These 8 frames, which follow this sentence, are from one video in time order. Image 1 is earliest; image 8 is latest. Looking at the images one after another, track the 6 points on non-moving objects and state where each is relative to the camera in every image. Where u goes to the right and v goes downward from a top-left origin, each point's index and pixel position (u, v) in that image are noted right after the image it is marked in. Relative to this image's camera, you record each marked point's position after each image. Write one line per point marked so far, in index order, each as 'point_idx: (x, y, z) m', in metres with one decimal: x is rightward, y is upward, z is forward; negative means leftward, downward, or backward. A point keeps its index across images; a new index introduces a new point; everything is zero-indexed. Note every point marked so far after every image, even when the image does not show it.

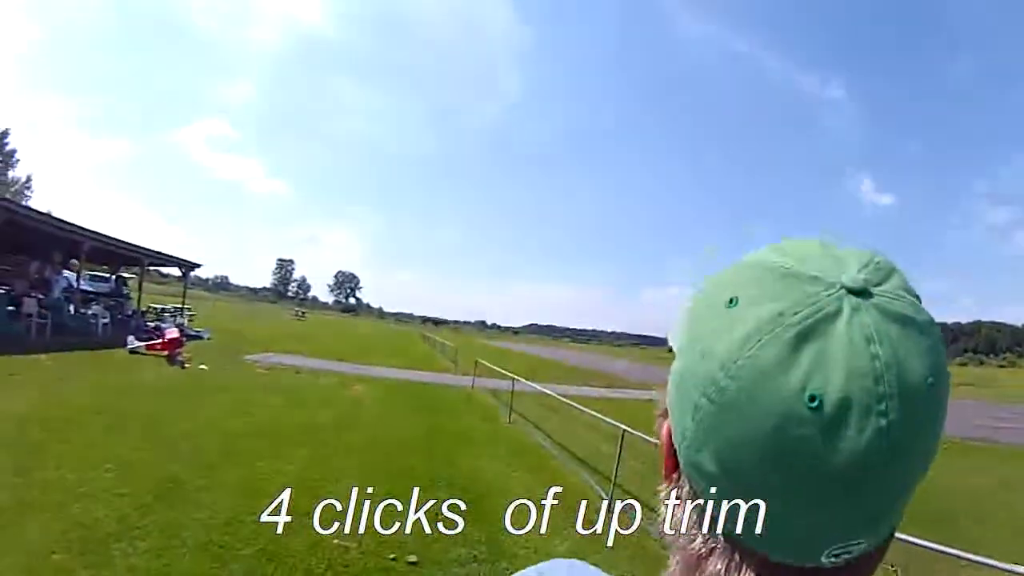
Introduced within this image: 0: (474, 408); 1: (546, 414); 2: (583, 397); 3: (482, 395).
0: (-0.8, -2.5, +14.6) m
1: (+0.7, -2.8, +15.6) m
2: (+1.9, -2.9, +18.6) m
3: (-0.7, -2.5, +16.3) m
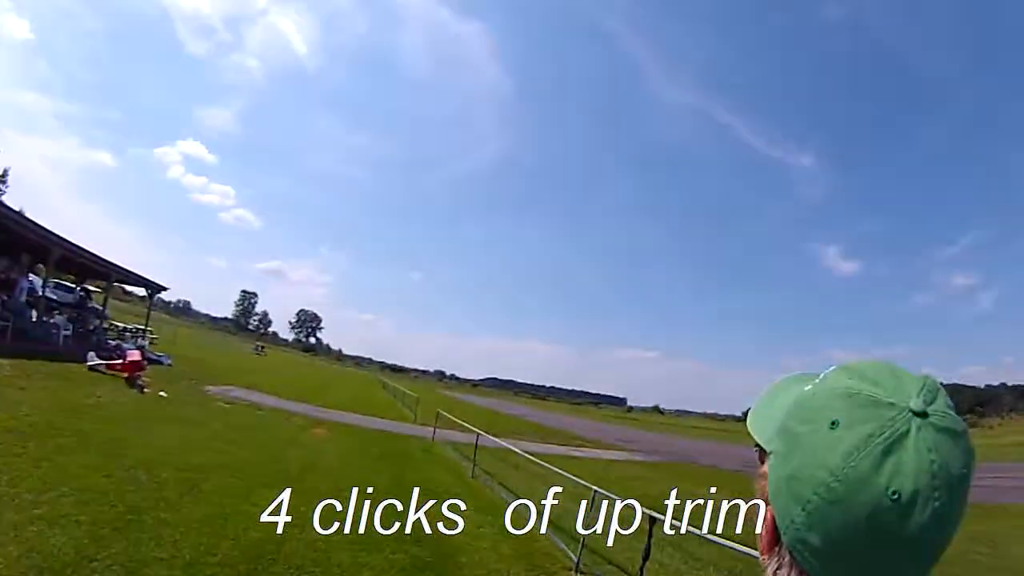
0: (-1.6, -3.4, +14.1) m
1: (-0.2, -3.9, +15.2) m
2: (+0.7, -4.3, +18.2) m
3: (-1.6, -3.6, +15.7) m
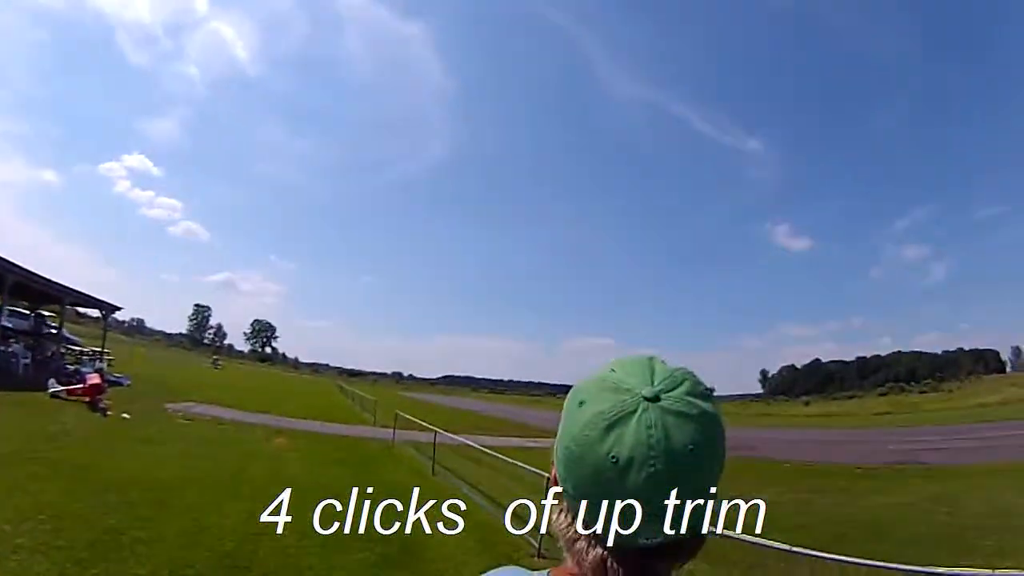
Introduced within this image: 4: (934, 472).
0: (-2.3, -3.5, +14.2) m
1: (-1.0, -3.8, +15.3) m
2: (-0.3, -4.2, +18.5) m
3: (-2.5, -3.6, +15.8) m
4: (+7.5, -3.6, +12.0) m
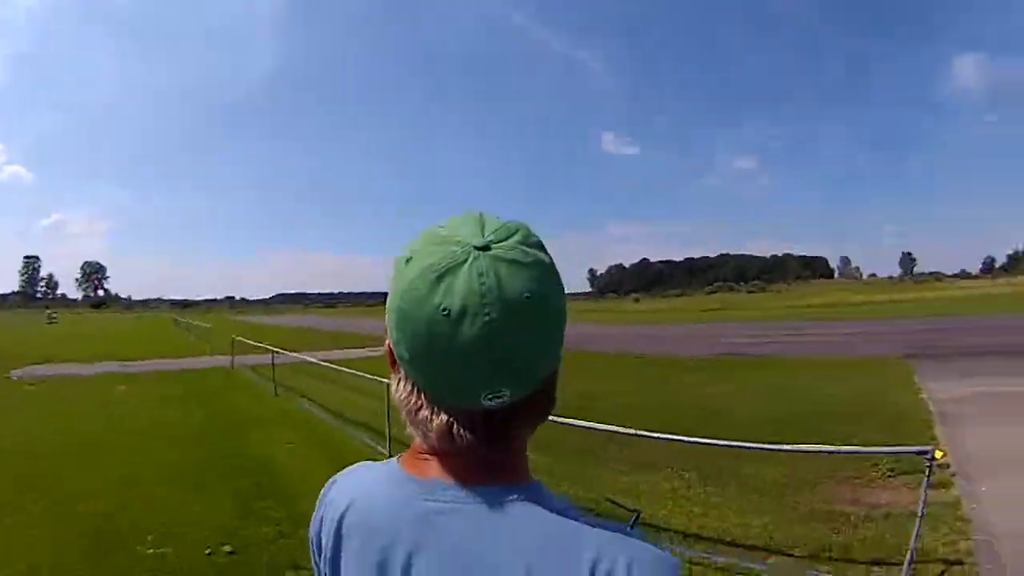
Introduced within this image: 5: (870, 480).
0: (-5.0, -2.1, +13.8) m
1: (-4.0, -2.1, +15.3) m
2: (-4.2, -2.0, +18.5) m
3: (-5.6, -2.0, +15.3) m
4: (+5.0, -1.7, +14.4) m
5: (+3.8, -2.1, +7.3) m
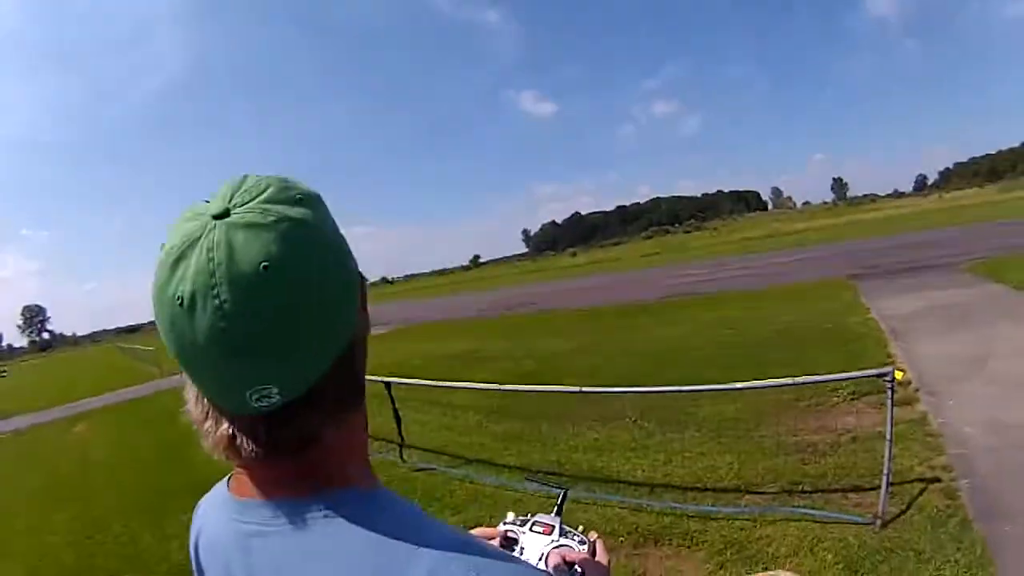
0: (-5.7, -2.4, +13.3) m
1: (-4.9, -2.2, +14.9) m
2: (-5.4, -1.9, +18.0) m
3: (-6.5, -2.3, +14.7) m
4: (+4.0, -0.4, +14.8) m
5: (+3.5, -1.3, +7.6) m
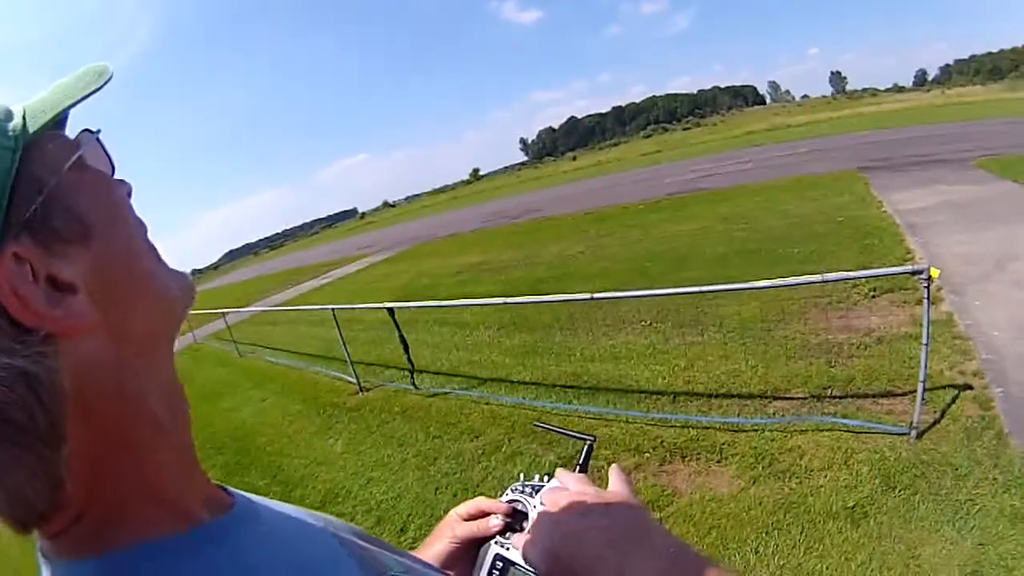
0: (-5.5, -1.2, +13.5) m
1: (-4.7, -0.8, +15.1) m
2: (-5.2, -0.1, +18.2) m
3: (-6.2, -1.0, +14.9) m
4: (+4.0, +1.8, +14.6) m
5: (+3.6, -0.2, +7.7) m
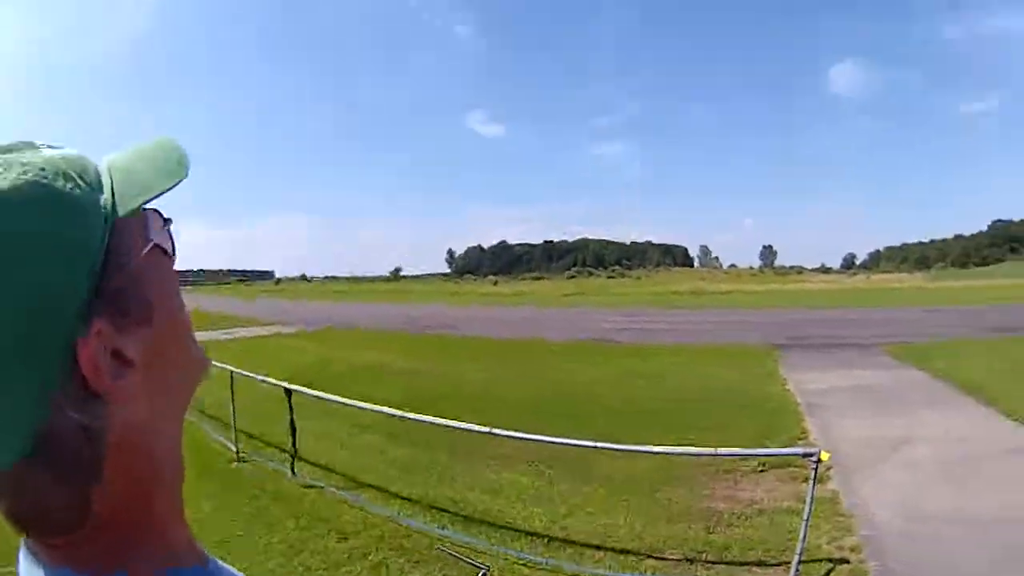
0: (-7.5, -1.8, +12.2) m
1: (-6.8, -1.8, +13.9) m
2: (-7.7, -1.5, +17.0) m
3: (-8.4, -1.6, +13.5) m
4: (+2.2, -1.4, +14.9) m
5: (+2.5, -2.0, +7.7) m
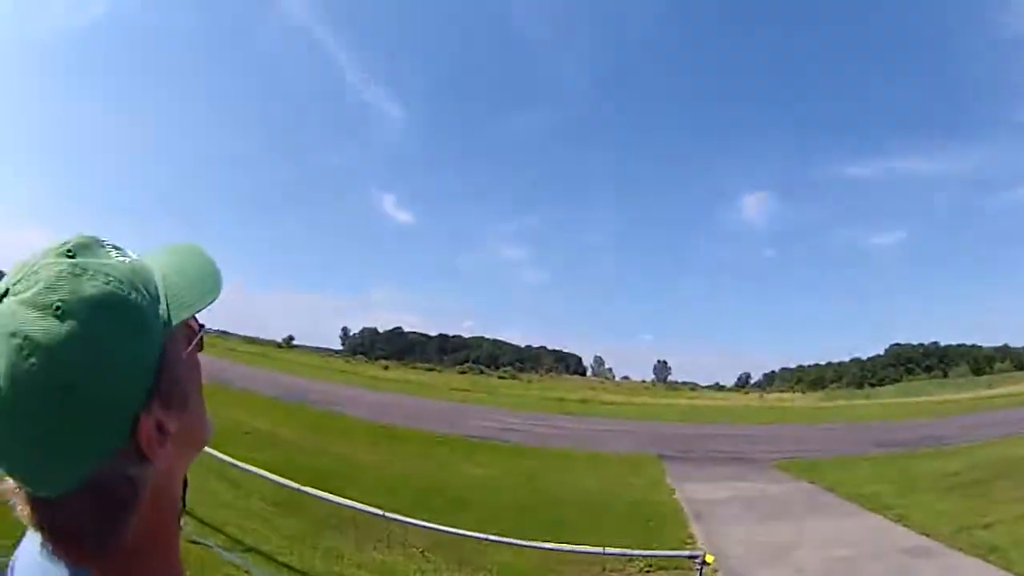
0: (-9.3, -1.9, +10.8) m
1: (-8.9, -2.3, +12.6) m
2: (-10.2, -2.3, +15.5) m
3: (-10.3, -1.8, +12.0) m
4: (-0.2, -3.5, +14.9) m
5: (+1.2, -3.2, +7.8) m
